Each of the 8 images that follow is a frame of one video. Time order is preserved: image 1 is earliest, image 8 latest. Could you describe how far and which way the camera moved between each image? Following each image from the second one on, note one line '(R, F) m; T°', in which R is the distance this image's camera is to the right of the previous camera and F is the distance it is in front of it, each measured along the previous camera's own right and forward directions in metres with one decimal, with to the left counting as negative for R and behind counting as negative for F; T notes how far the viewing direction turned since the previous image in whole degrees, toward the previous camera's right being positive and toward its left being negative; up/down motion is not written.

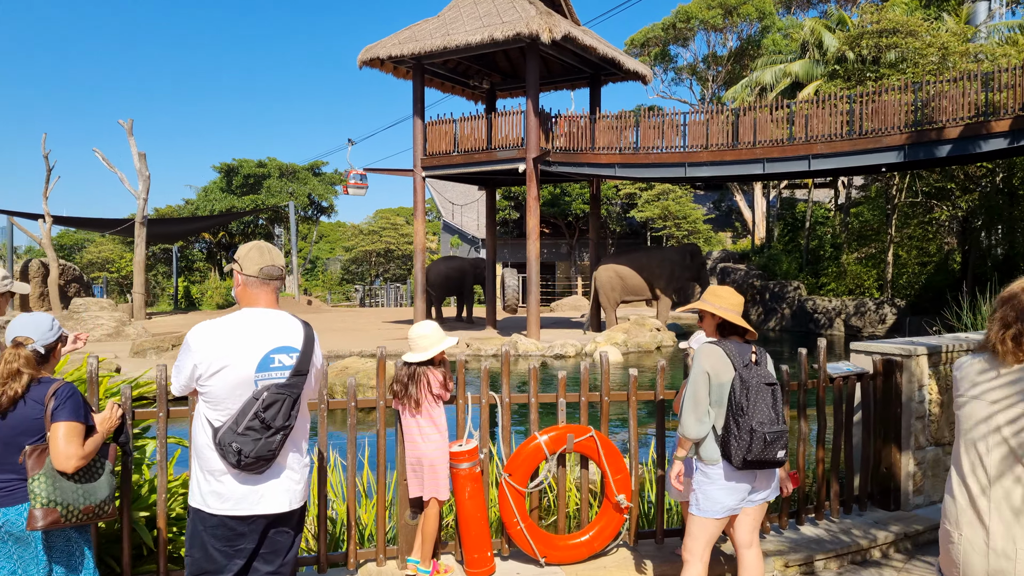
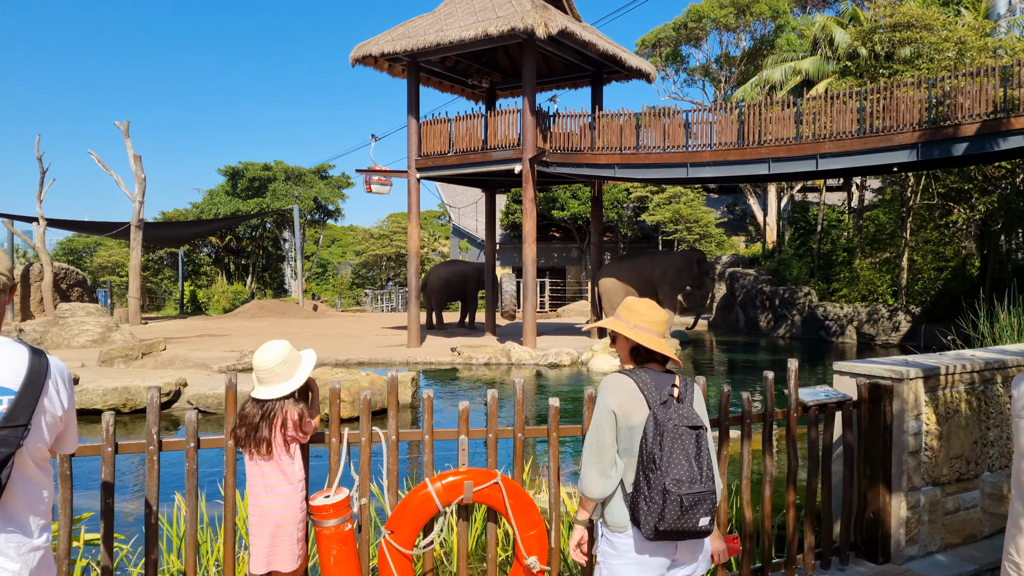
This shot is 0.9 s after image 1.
(+0.4, +0.5) m; -1°
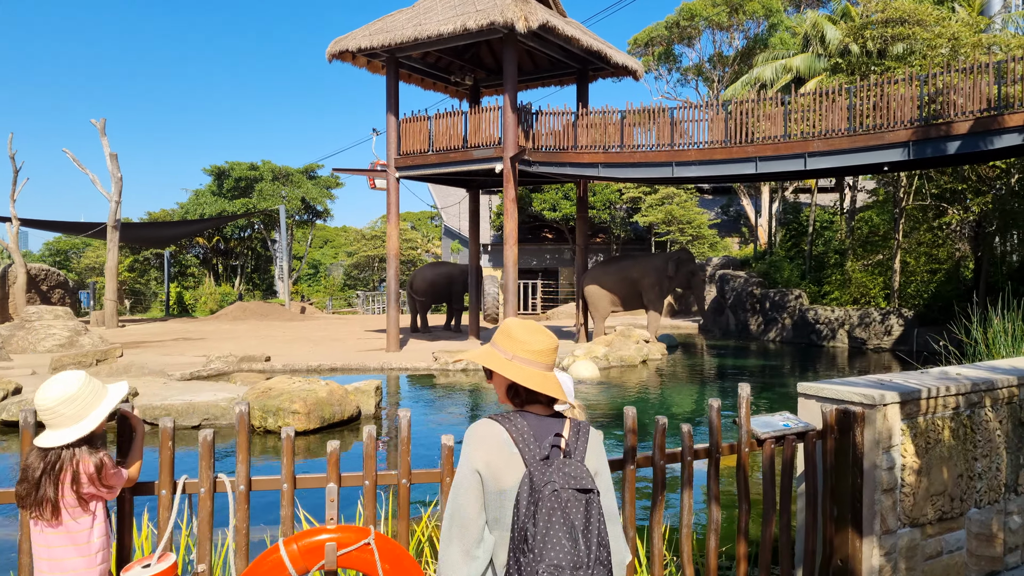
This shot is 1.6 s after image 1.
(+0.3, +0.4) m; 0°
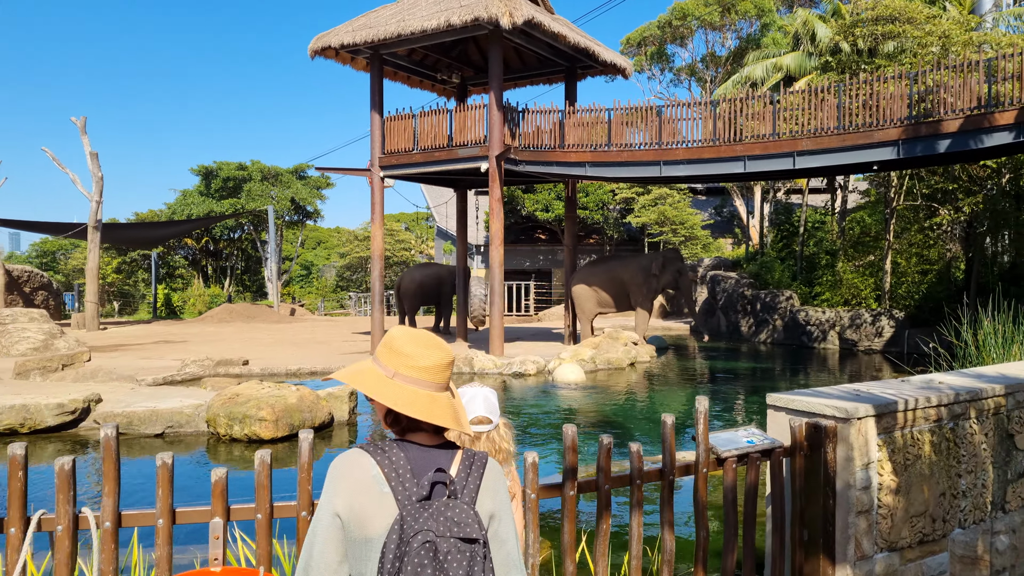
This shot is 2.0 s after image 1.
(+0.2, +0.2) m; 0°
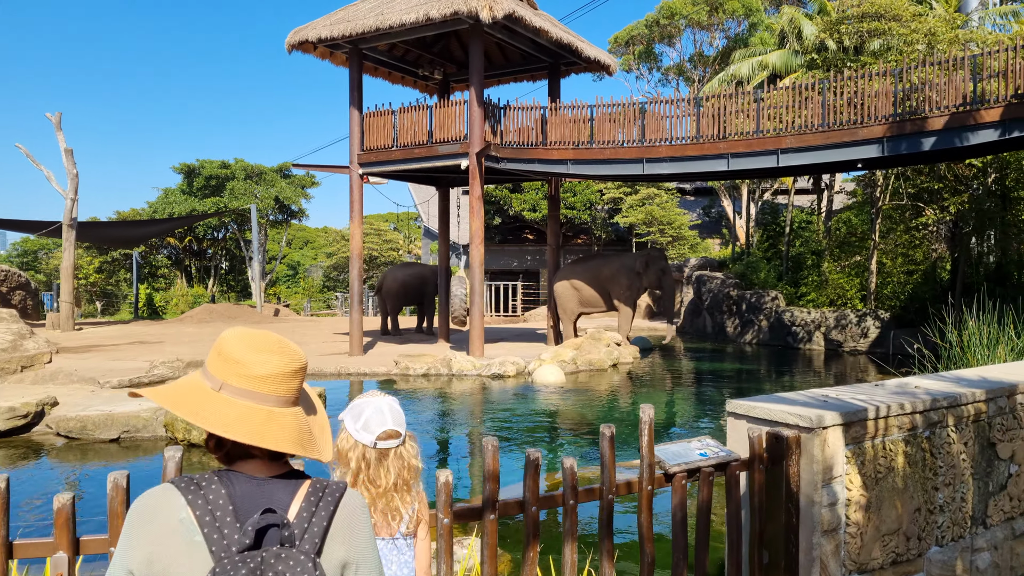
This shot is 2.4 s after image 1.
(+0.2, +0.2) m; +1°
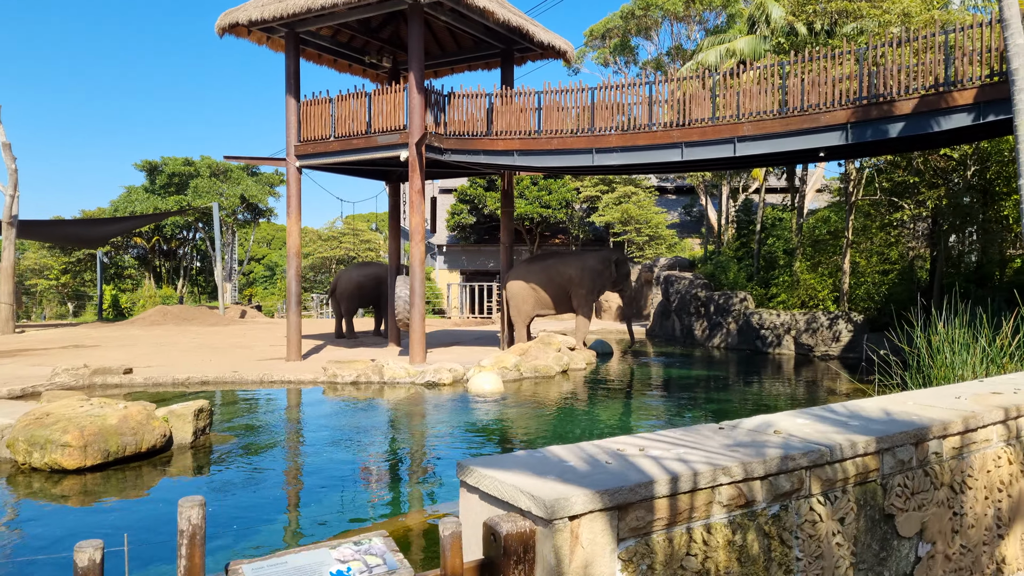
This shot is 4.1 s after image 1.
(+0.9, +0.9) m; +1°
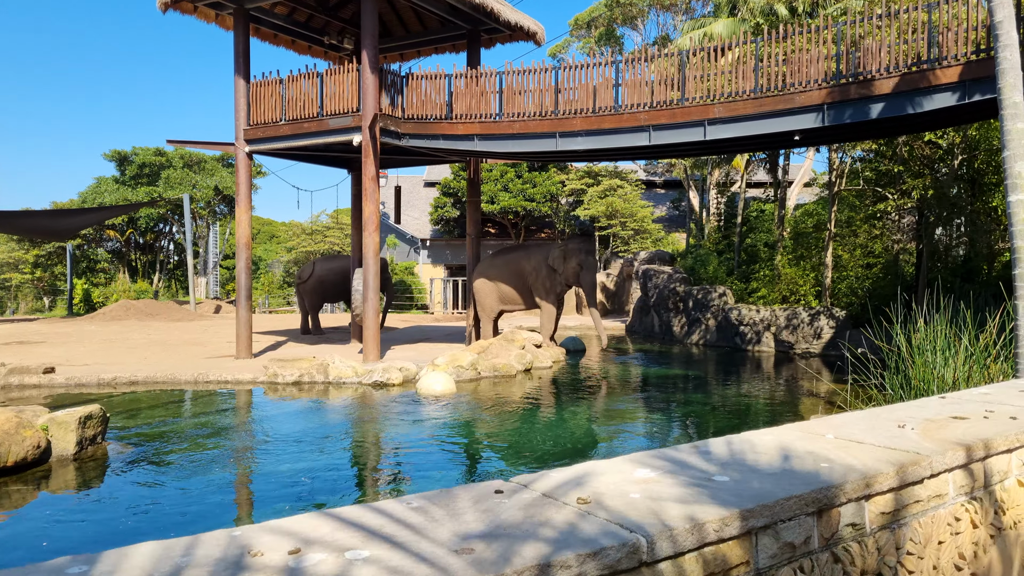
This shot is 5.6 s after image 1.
(+0.6, +0.7) m; 0°
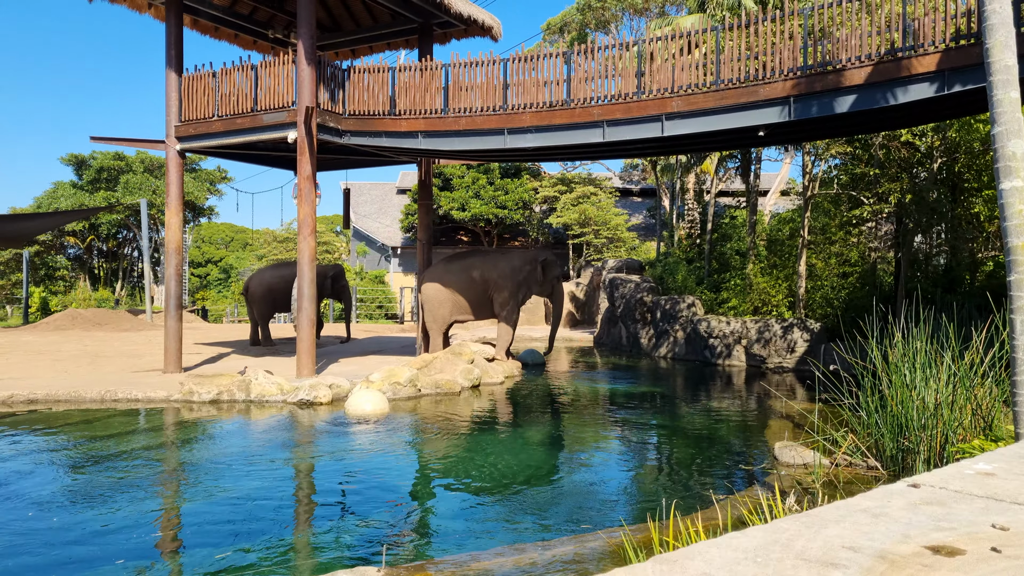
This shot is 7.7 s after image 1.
(+0.5, +0.9) m; +1°
